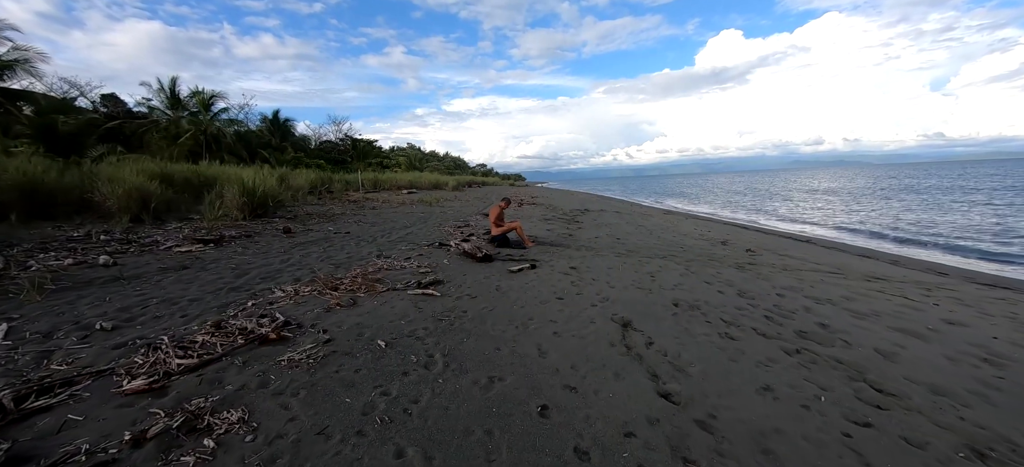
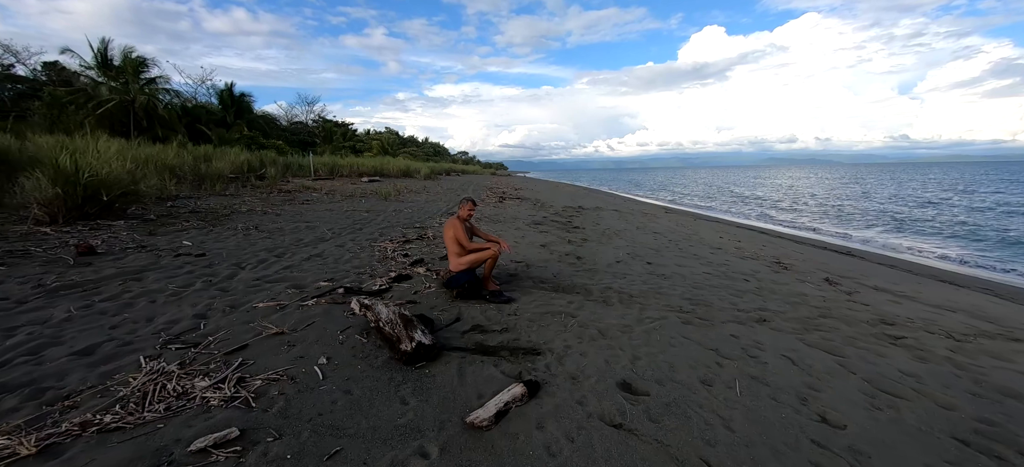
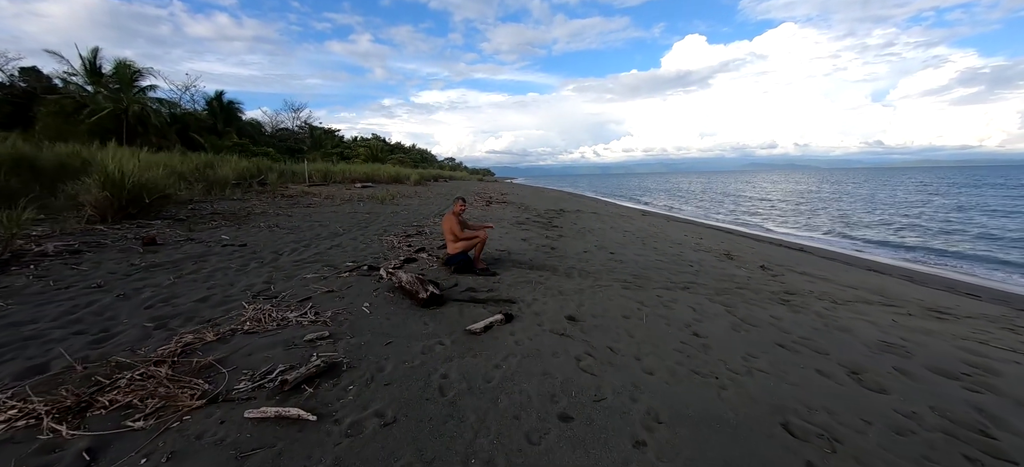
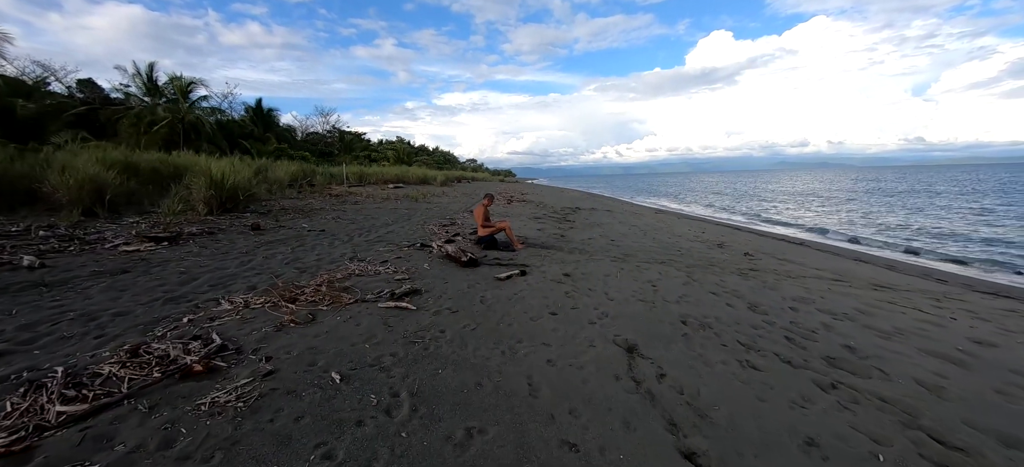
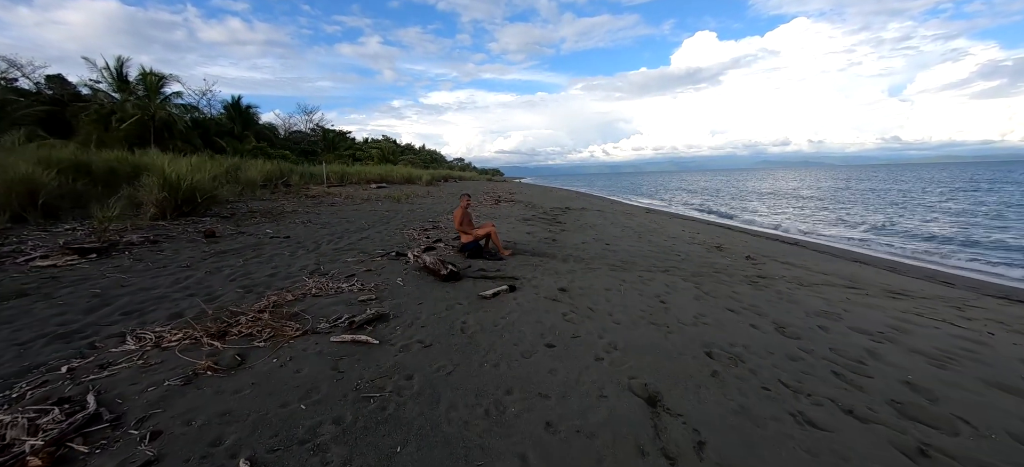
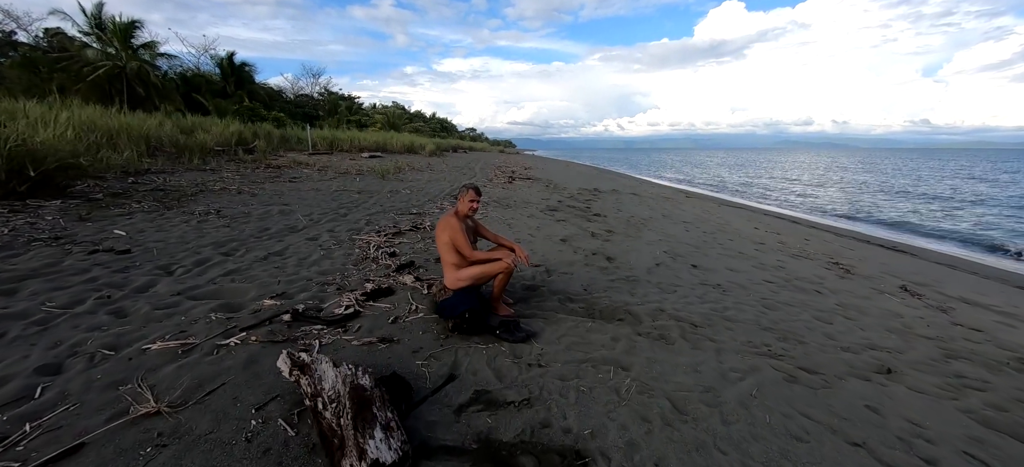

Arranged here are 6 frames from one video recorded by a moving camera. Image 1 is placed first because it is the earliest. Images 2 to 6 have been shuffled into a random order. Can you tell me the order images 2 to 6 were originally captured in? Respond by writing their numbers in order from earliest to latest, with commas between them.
4, 5, 3, 2, 6
